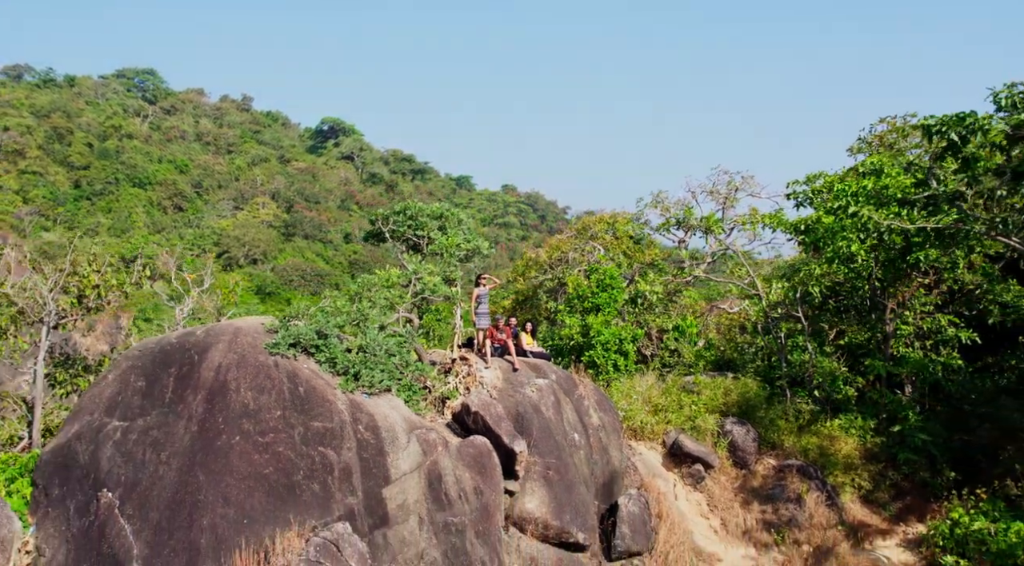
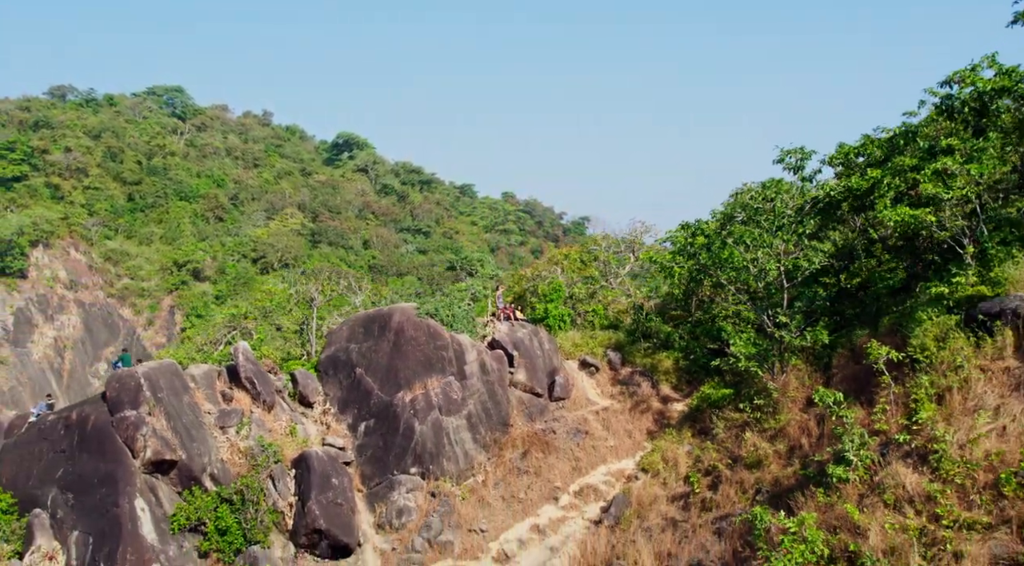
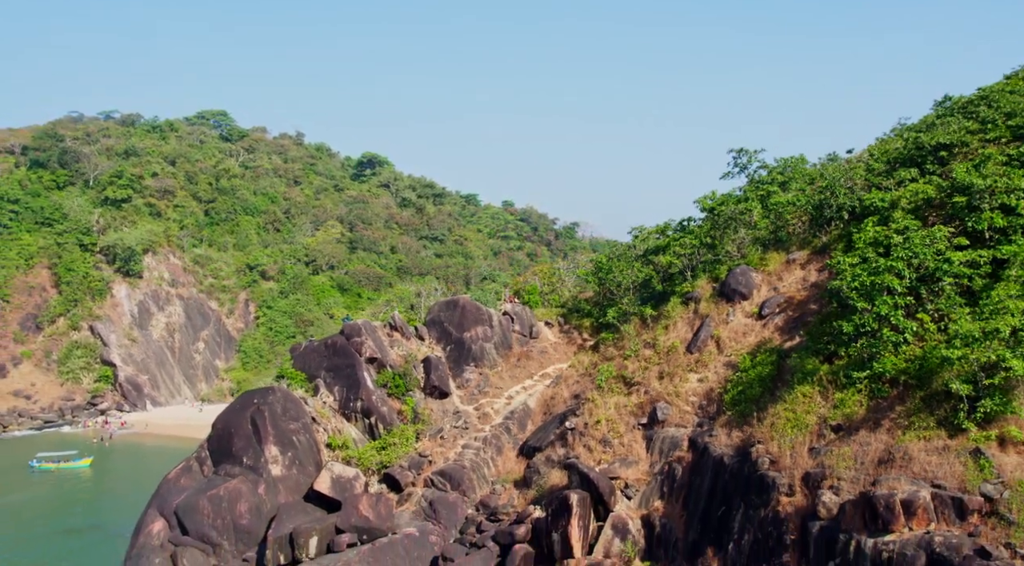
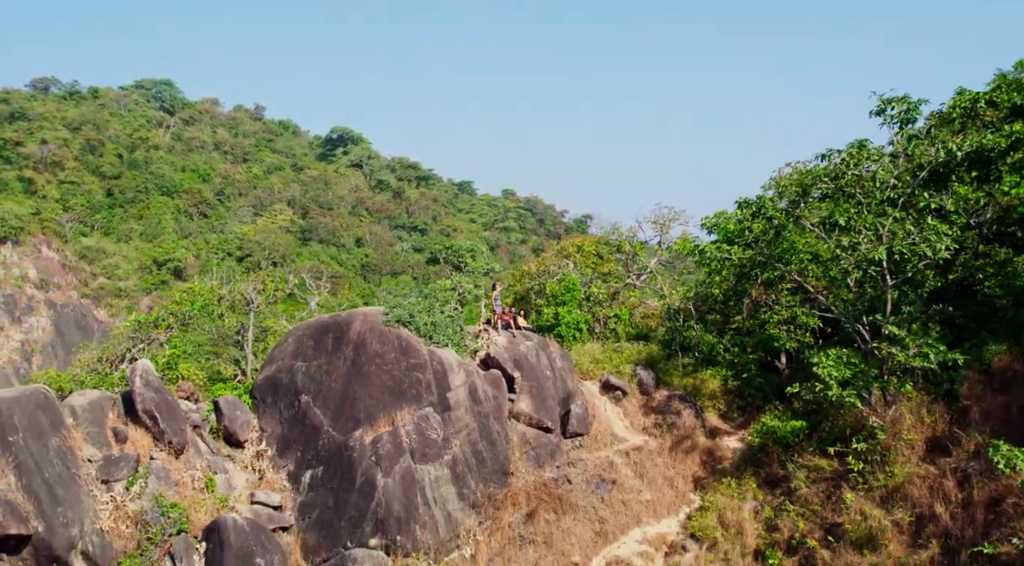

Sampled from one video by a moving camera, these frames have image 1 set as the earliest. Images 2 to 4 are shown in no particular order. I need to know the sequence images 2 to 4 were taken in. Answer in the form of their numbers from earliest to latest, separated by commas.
4, 2, 3
